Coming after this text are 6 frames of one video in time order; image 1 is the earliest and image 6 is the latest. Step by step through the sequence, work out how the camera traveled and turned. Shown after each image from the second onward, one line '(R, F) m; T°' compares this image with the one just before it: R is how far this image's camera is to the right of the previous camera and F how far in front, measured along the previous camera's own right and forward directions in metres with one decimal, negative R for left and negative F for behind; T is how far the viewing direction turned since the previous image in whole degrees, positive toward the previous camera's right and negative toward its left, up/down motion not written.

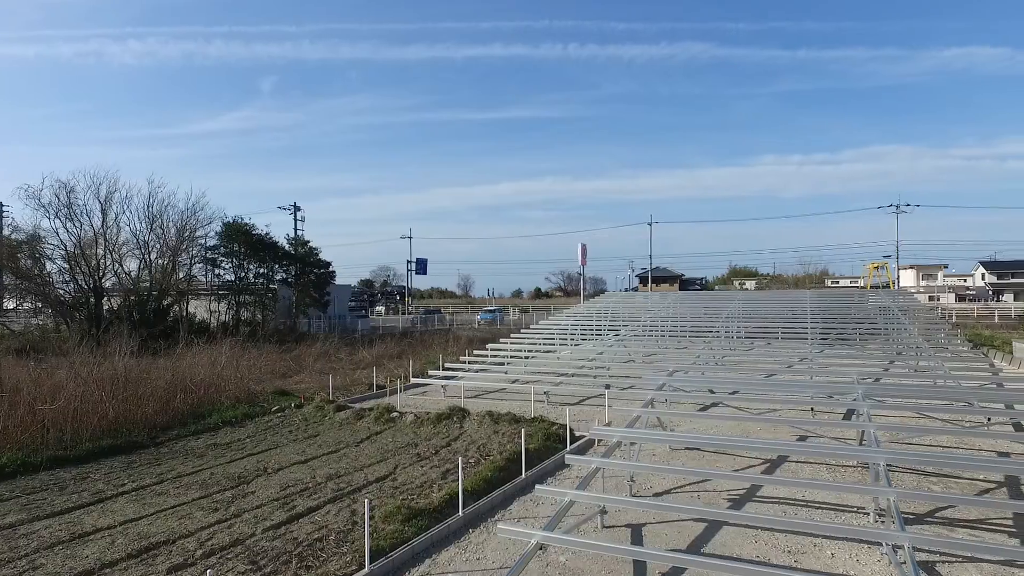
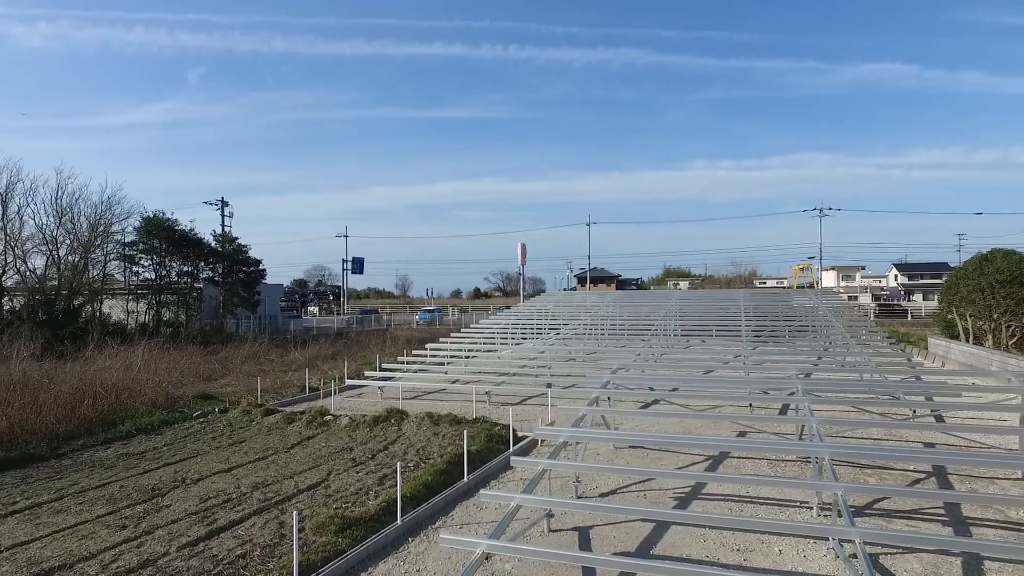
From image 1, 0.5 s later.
(0.0, +0.1) m; +6°
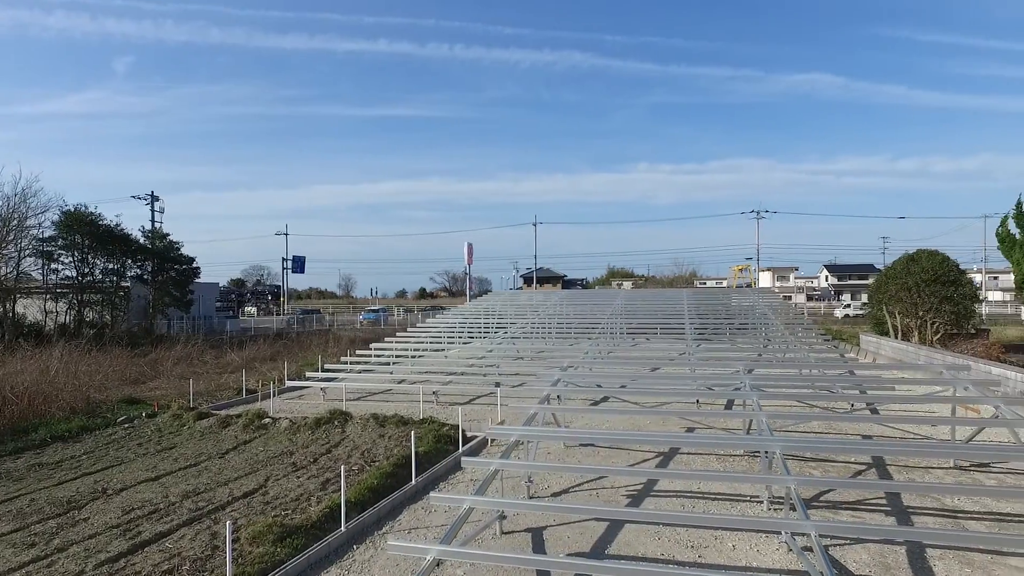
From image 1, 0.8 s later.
(0.0, +0.1) m; +5°
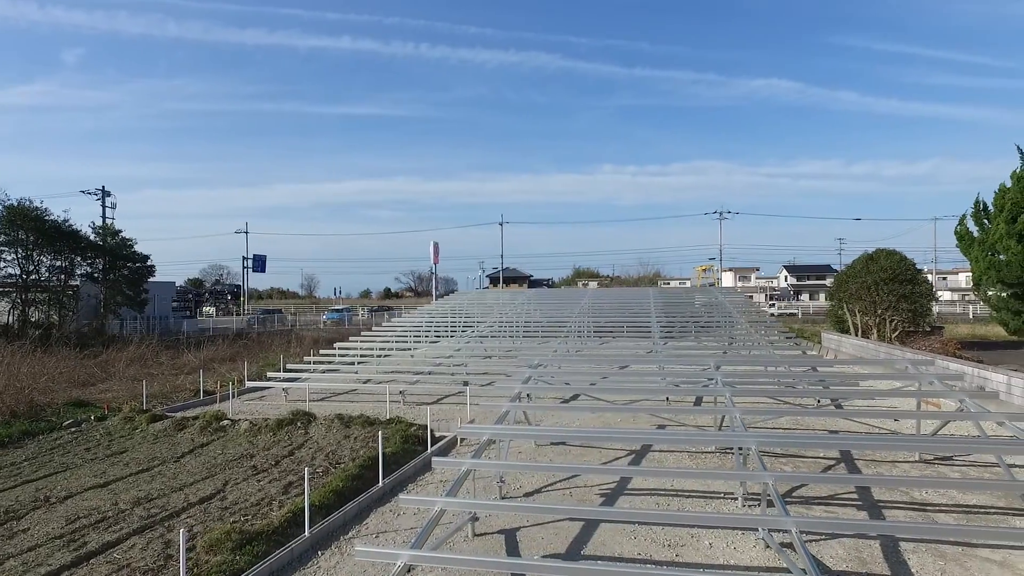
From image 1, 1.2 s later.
(0.0, +0.1) m; +3°
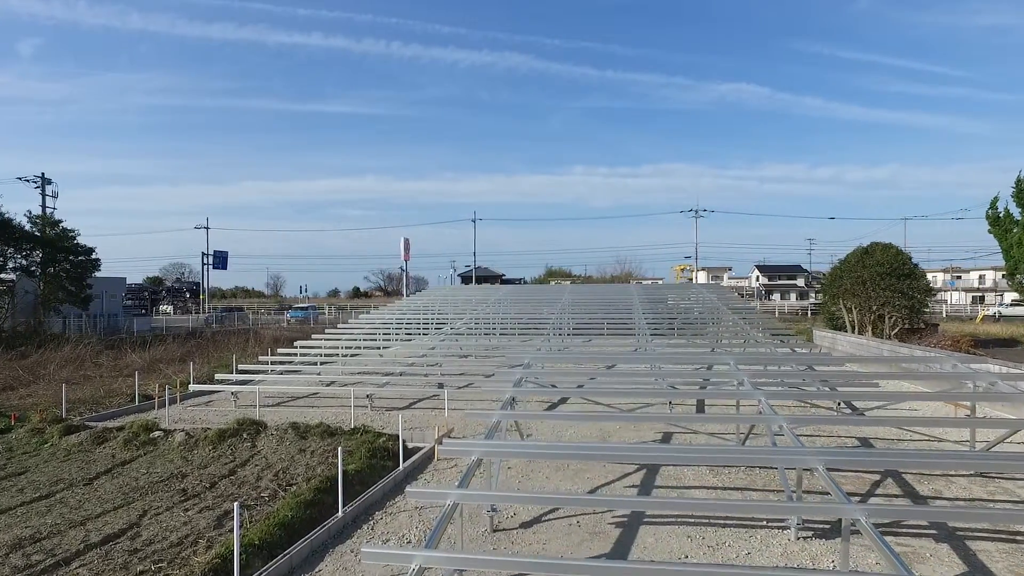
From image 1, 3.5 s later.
(-0.1, +0.9) m; +3°
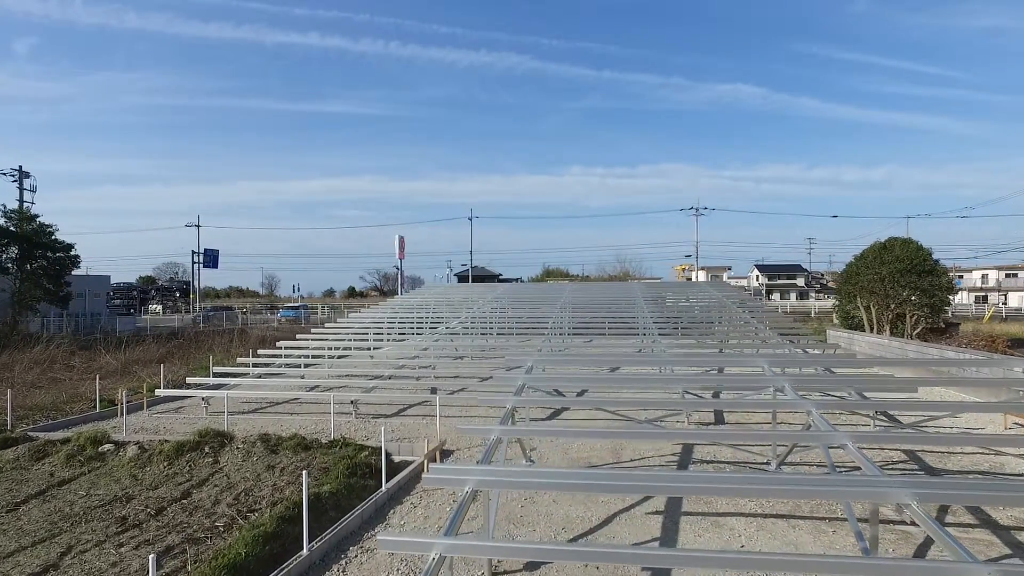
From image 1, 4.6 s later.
(0.0, +0.7) m; 0°
